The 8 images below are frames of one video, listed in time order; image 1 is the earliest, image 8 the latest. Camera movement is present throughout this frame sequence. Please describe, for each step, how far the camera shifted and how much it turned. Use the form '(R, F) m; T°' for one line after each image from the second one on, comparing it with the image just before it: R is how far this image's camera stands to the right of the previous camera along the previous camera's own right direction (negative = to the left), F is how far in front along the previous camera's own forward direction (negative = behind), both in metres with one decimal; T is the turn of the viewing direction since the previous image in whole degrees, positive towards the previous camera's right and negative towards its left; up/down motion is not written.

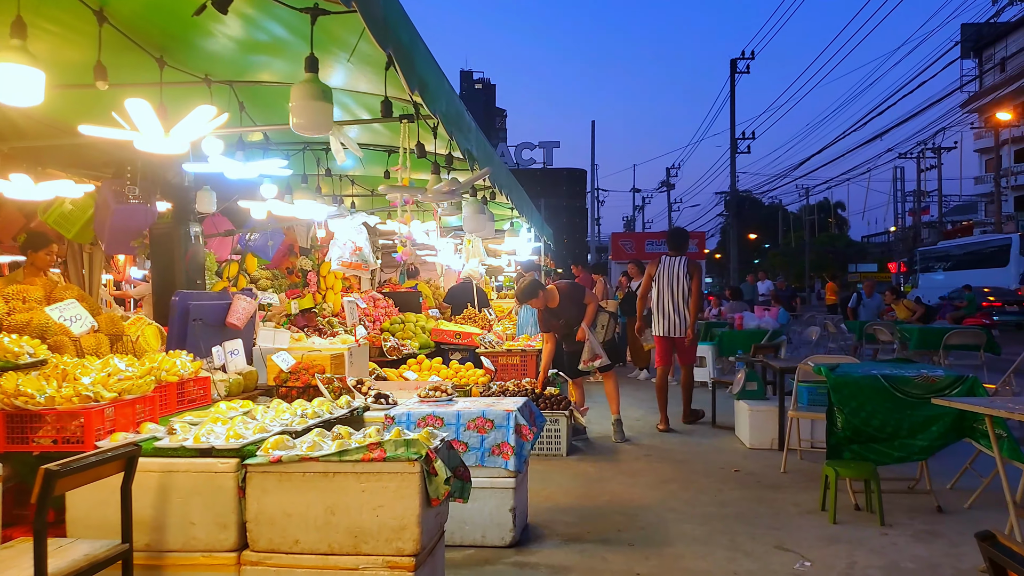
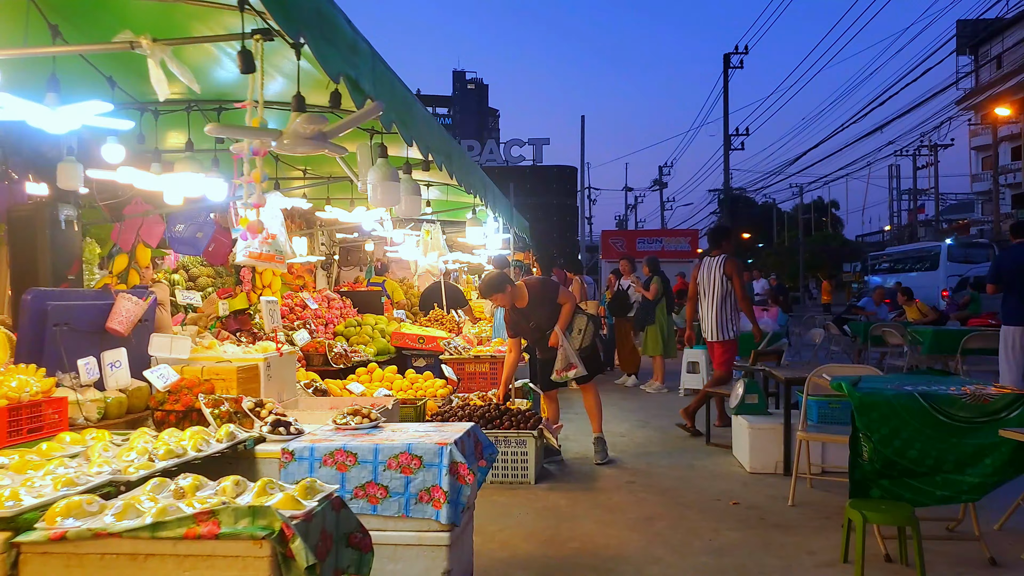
(+0.2, +0.9) m; 0°
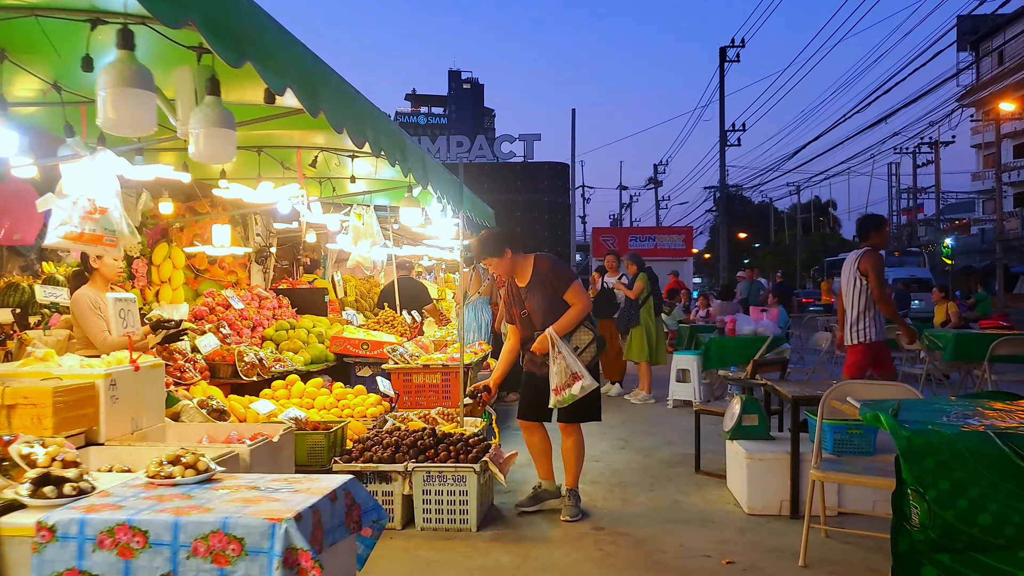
(+0.3, +1.0) m; 0°
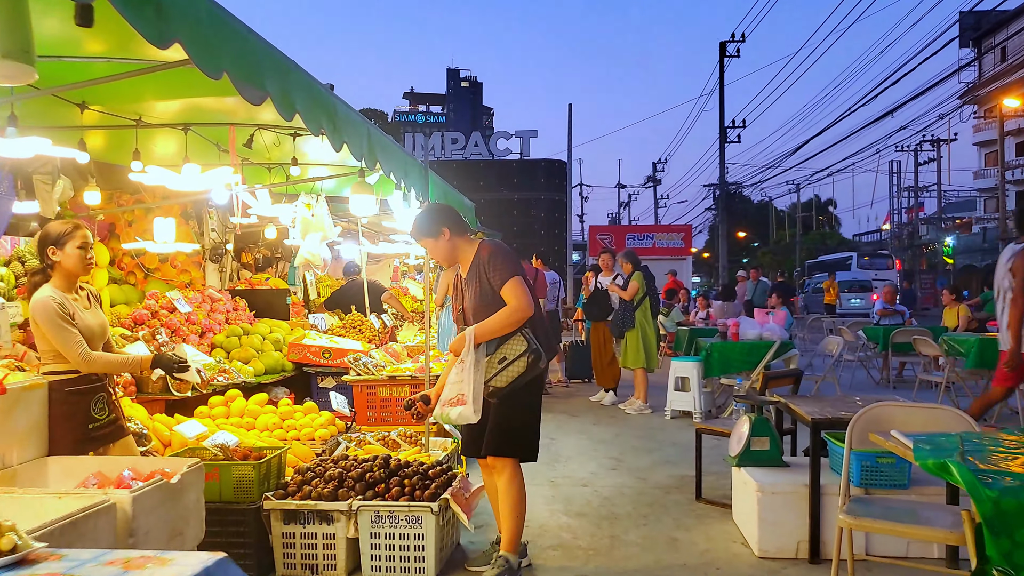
(+0.1, +0.6) m; 0°
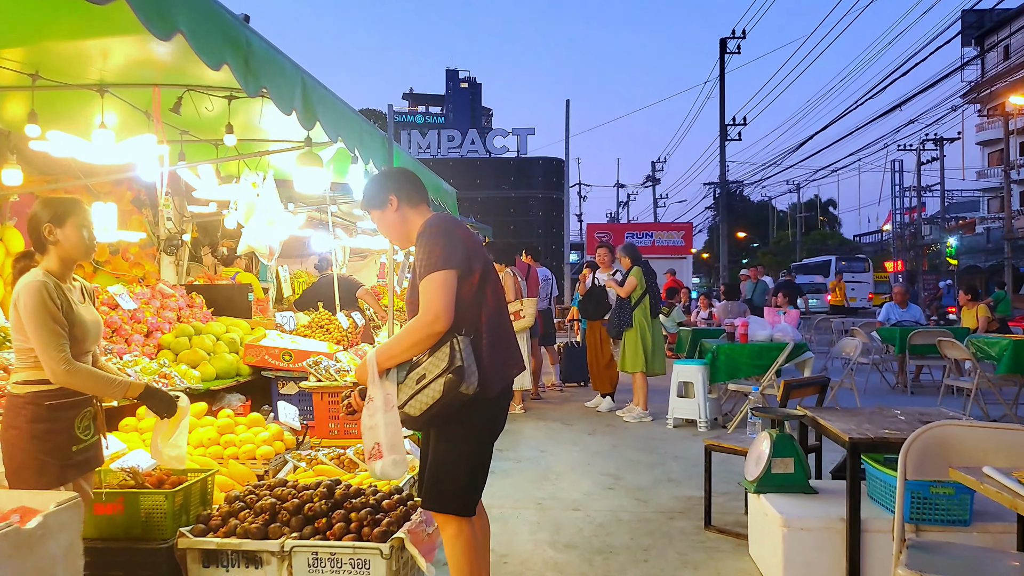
(+0.1, +0.6) m; 0°
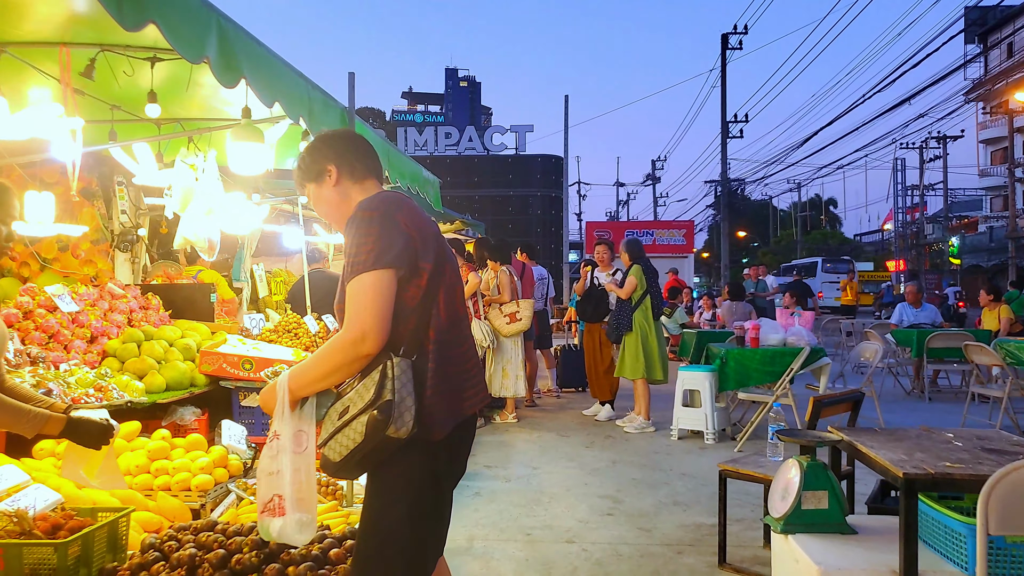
(+0.1, +0.5) m; 0°
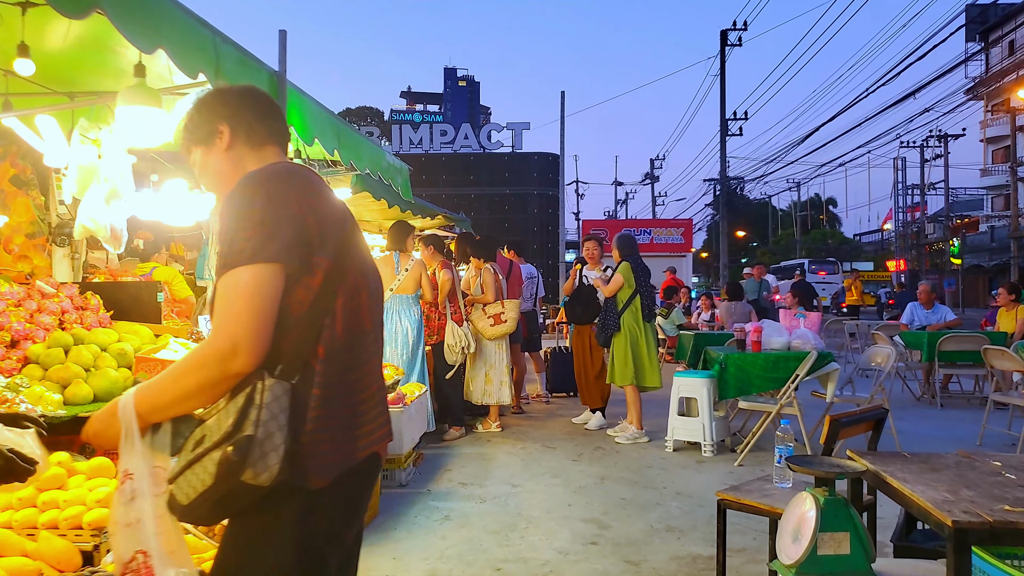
(+0.1, +0.5) m; 0°
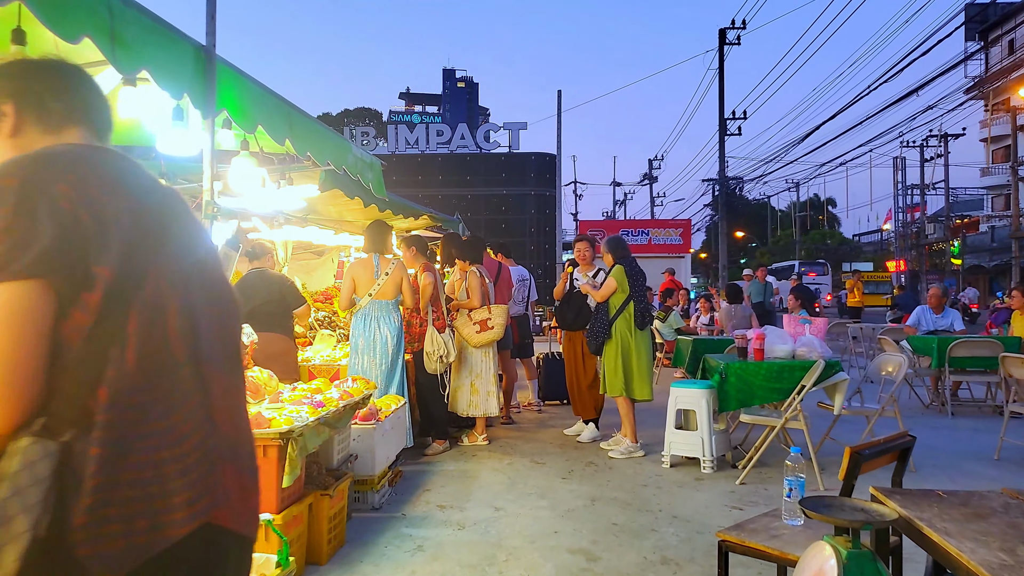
(+0.1, +0.4) m; 0°
